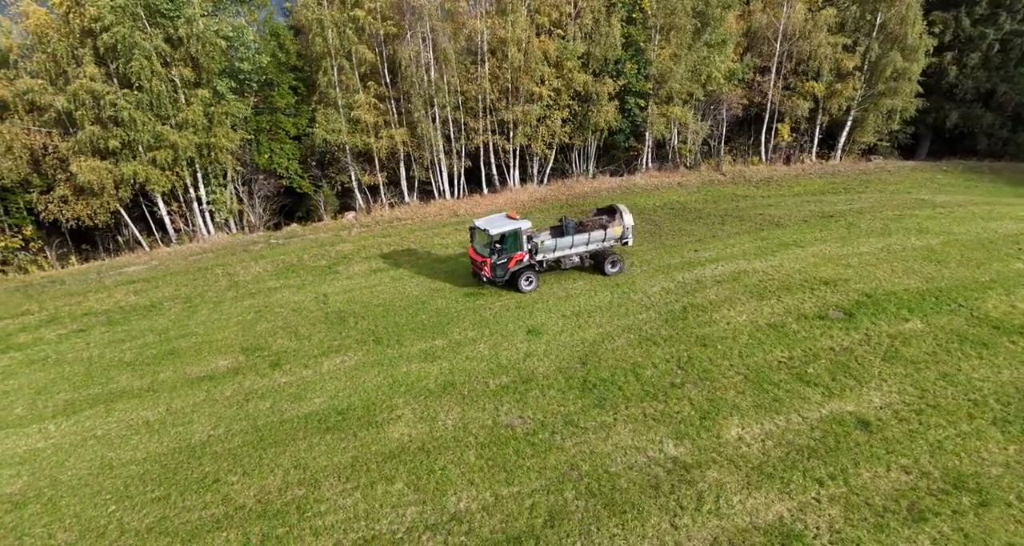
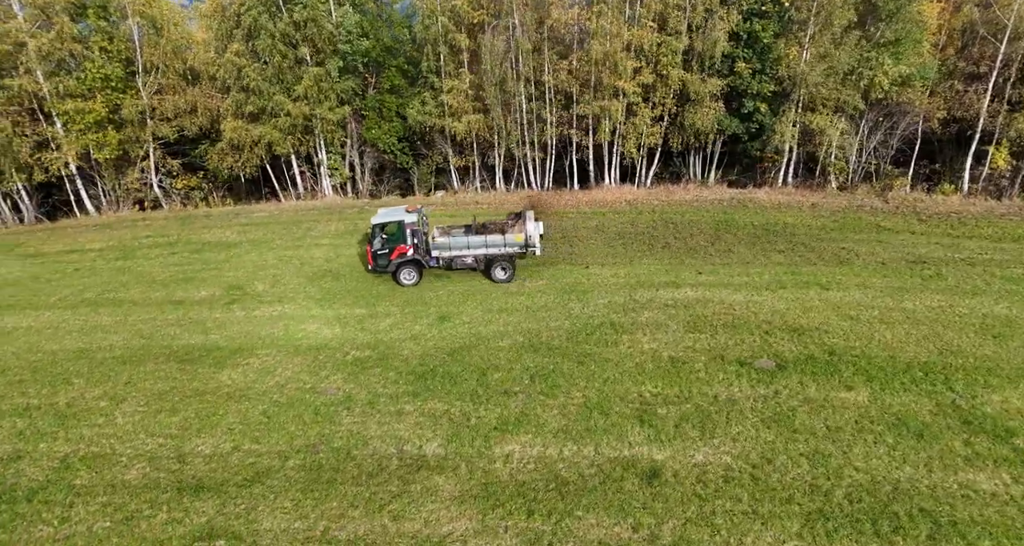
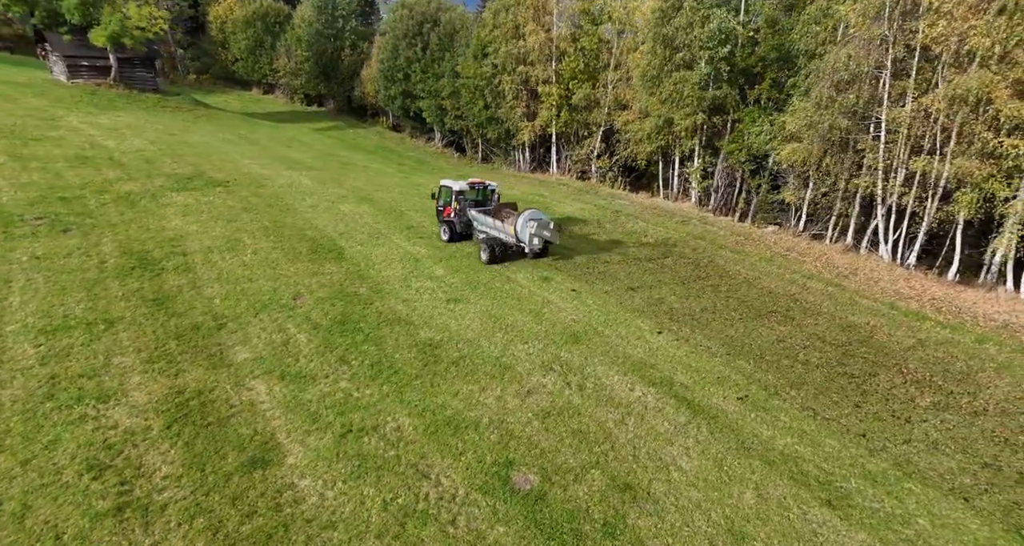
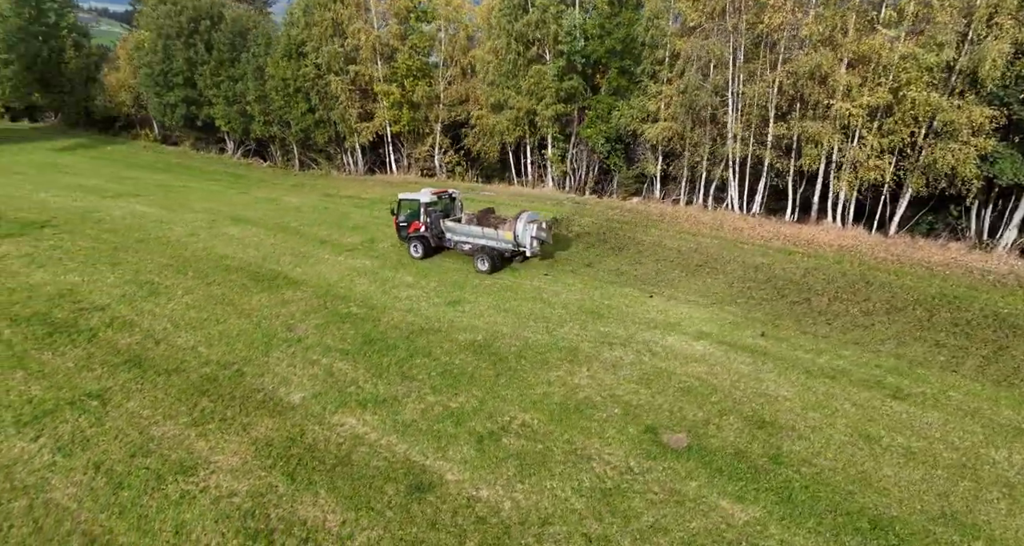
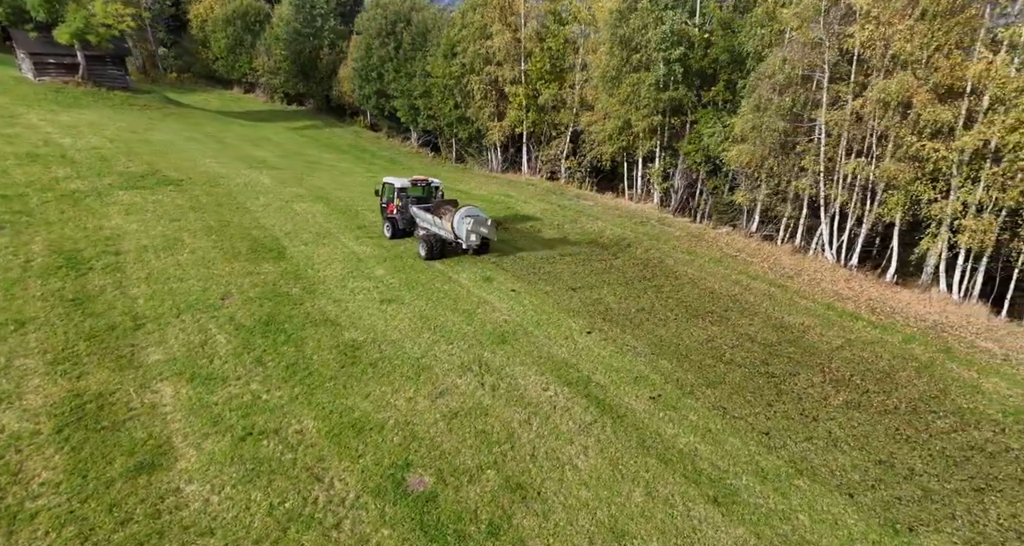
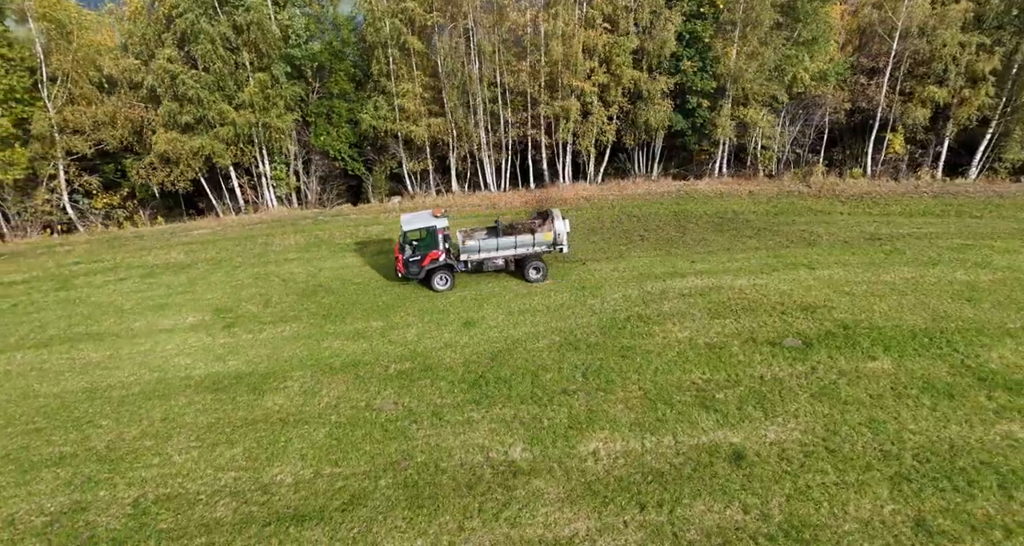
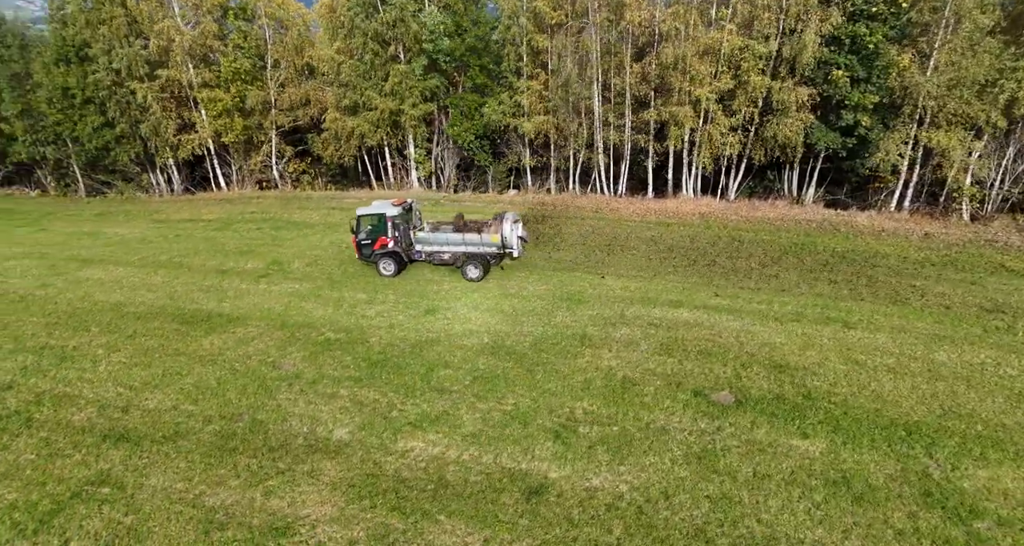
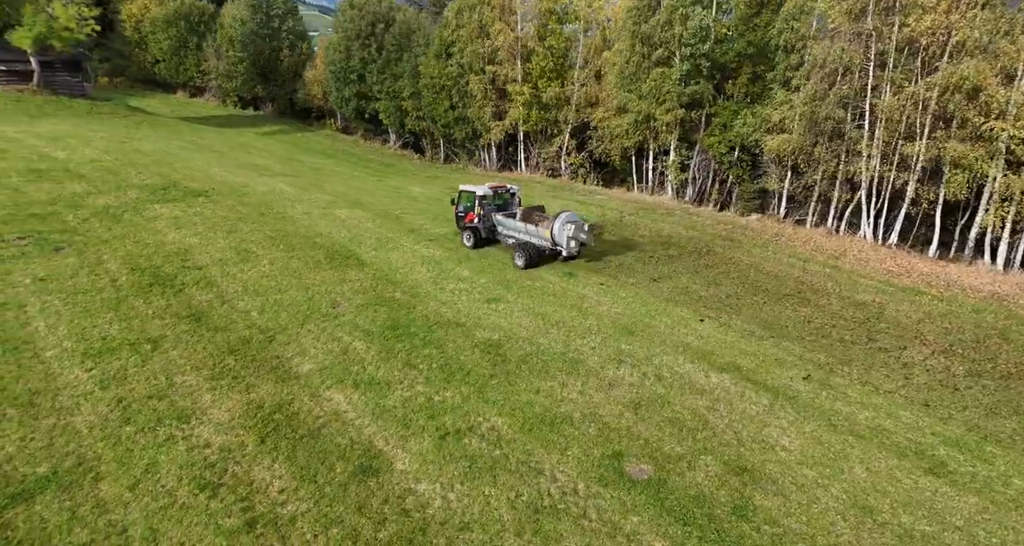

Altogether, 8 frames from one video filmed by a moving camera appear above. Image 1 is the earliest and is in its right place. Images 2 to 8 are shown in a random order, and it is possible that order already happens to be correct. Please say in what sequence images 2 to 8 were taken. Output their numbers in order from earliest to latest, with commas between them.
6, 2, 7, 4, 8, 3, 5
